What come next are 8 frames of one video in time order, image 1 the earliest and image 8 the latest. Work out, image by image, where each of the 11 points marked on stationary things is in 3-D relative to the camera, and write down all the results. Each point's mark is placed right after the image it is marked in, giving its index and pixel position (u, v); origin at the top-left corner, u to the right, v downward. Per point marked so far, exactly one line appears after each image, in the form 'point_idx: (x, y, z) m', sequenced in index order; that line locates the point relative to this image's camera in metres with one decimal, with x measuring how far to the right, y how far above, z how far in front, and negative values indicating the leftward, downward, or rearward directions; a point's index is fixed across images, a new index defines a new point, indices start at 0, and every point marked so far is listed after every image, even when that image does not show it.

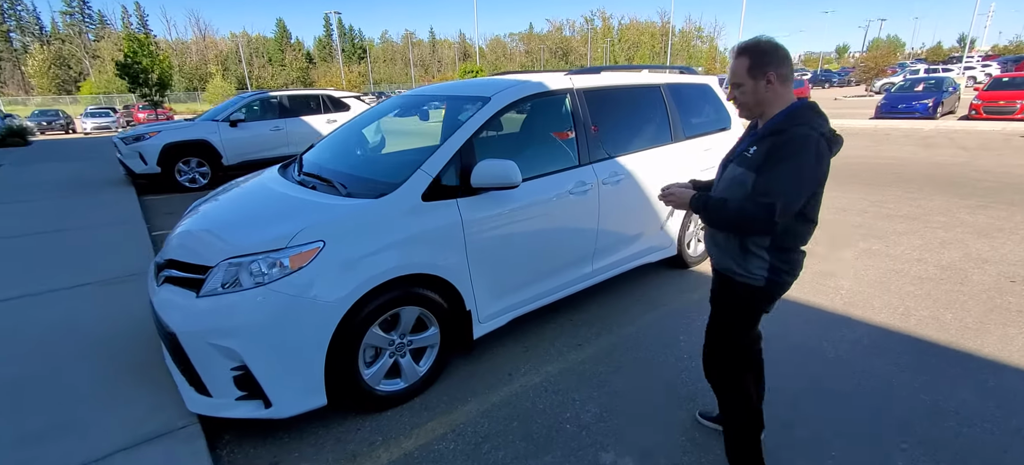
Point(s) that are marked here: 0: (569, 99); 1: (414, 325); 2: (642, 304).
0: (+0.4, +0.9, +3.2) m
1: (-0.5, -0.5, +2.5) m
2: (+1.0, -0.6, +3.6) m
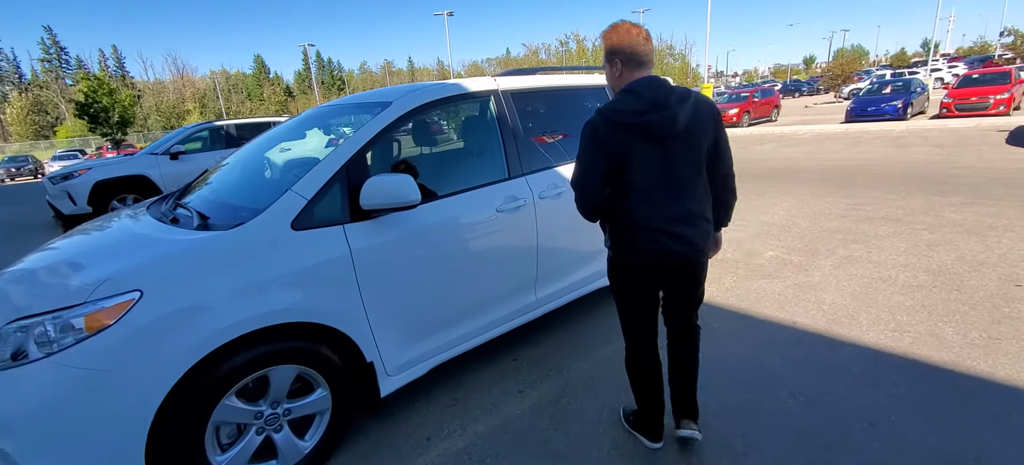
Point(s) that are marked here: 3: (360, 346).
0: (-0.1, +0.8, +2.8) m
1: (-0.9, -0.7, +2.0) m
2: (+0.6, -0.7, +3.2) m
3: (-0.7, -0.5, +2.1) m
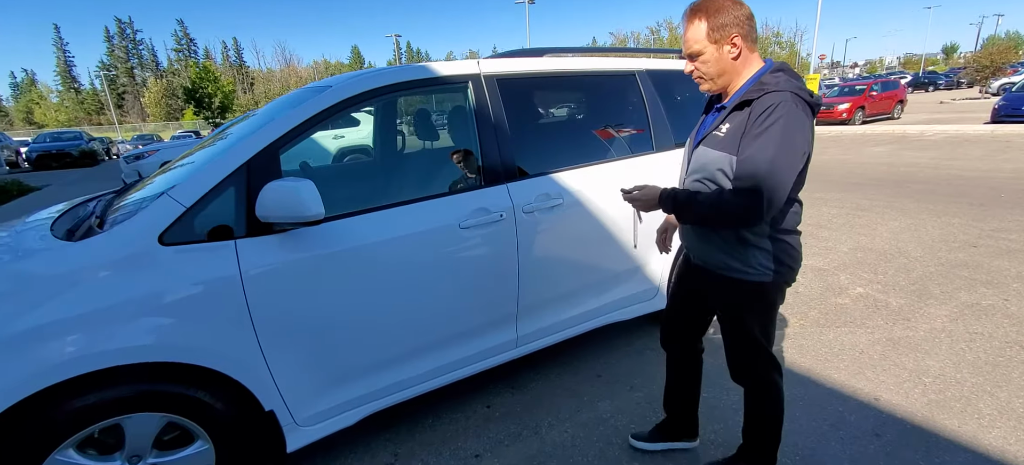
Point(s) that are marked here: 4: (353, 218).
0: (-0.2, +0.7, +2.2) m
1: (-1.2, -0.7, +1.6) m
2: (+0.5, -0.8, +2.5) m
3: (-0.9, -0.6, +1.7) m
4: (-0.6, +0.1, +1.9) m
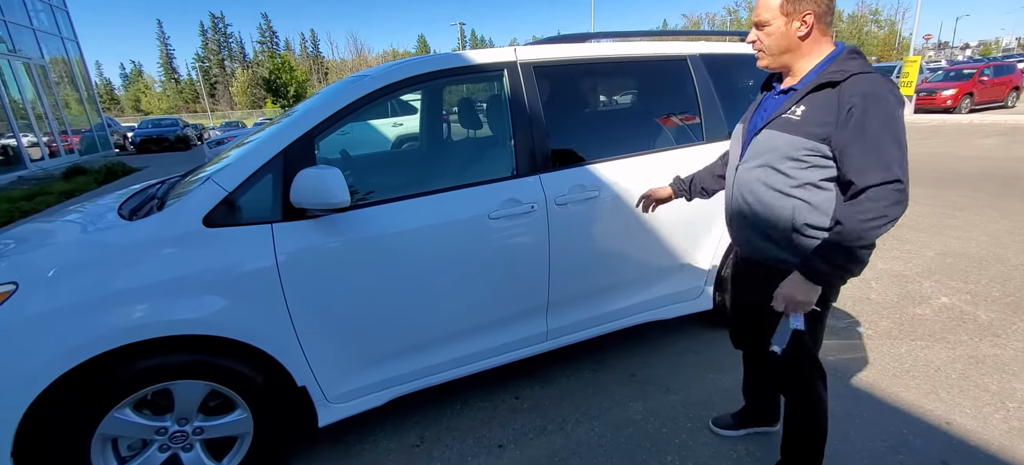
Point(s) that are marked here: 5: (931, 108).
0: (0.0, +0.7, +2.2) m
1: (-1.1, -0.6, +1.8) m
2: (+0.6, -0.8, +2.4) m
3: (-0.9, -0.5, +1.8) m
4: (-0.5, +0.1, +1.9) m
5: (+13.8, +4.1, +15.7) m
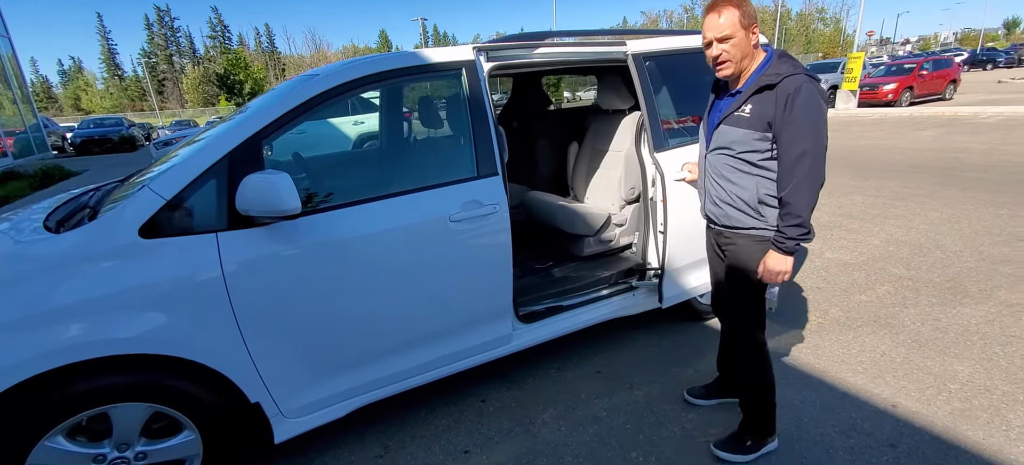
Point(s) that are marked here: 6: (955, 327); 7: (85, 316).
0: (-0.2, +0.7, +2.2) m
1: (-1.3, -0.7, +1.7) m
2: (+0.5, -0.8, +2.4) m
3: (-1.0, -0.5, +1.7) m
4: (-0.7, +0.1, +1.9) m
5: (+12.5, +4.5, +16.5) m
6: (+2.6, -0.6, +2.8) m
7: (-1.3, -0.3, +1.5) m
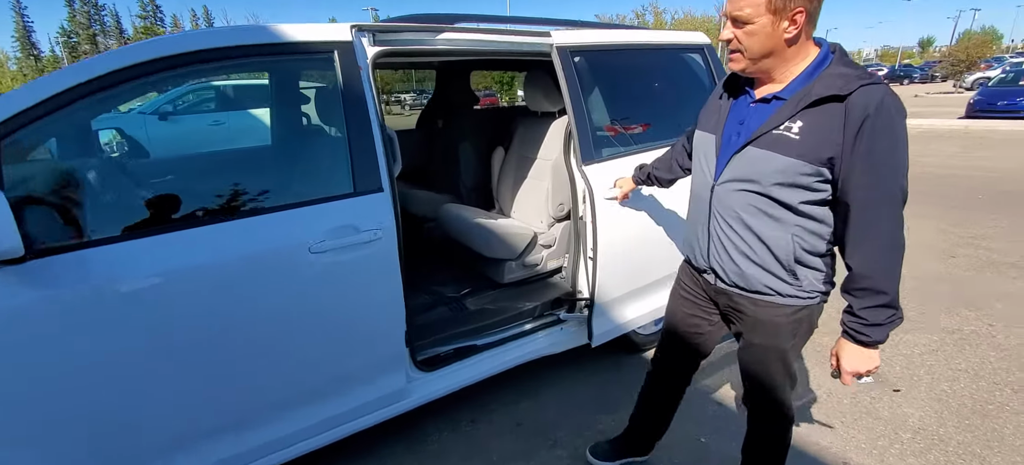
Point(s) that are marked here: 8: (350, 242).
0: (-0.6, +0.6, +1.7) m
1: (-1.6, -0.8, +1.1) m
2: (0.0, -0.9, +2.0) m
3: (-1.4, -0.7, +1.2) m
4: (-1.0, 0.0, +1.3) m
5: (+10.8, +4.4, +17.2) m
6: (+2.2, -0.7, +2.6) m
7: (-1.7, -0.4, +0.9) m
8: (-0.5, 0.0, +1.6) m
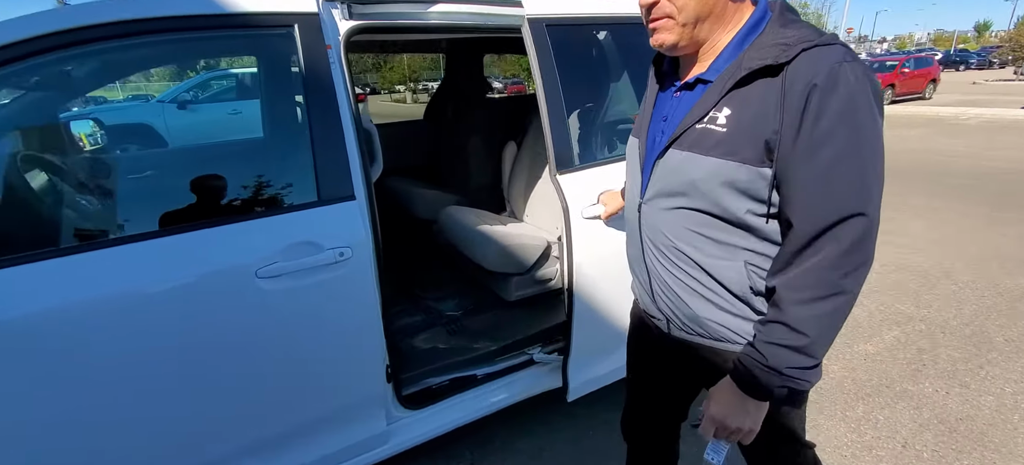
0: (-0.6, +0.5, +1.4) m
1: (-1.7, -0.8, +0.9) m
2: (0.0, -0.9, +1.7) m
3: (-1.4, -0.7, +0.9) m
4: (-1.1, -0.1, +1.1) m
5: (+11.7, +4.5, +16.1) m
6: (+2.2, -0.8, +2.2) m
7: (-1.7, -0.4, +0.7) m
8: (-0.5, -0.1, +1.3) m
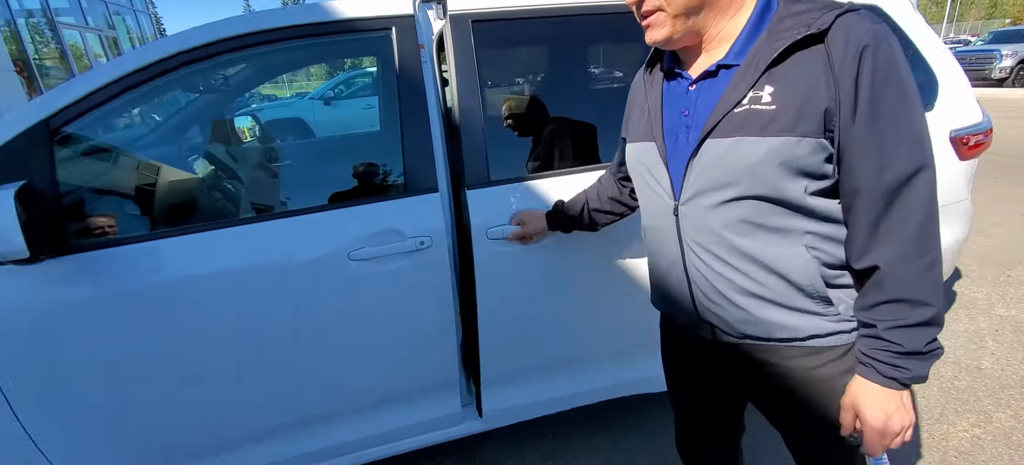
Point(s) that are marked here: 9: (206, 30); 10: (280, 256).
0: (-0.3, +0.6, +1.5) m
1: (-1.6, -0.7, +1.3) m
2: (+0.3, -0.9, +1.7) m
3: (-1.3, -0.6, +1.3) m
4: (-0.9, 0.0, +1.3) m
5: (+15.3, +4.0, +12.8) m
6: (+2.5, -0.9, +1.6) m
7: (-1.6, -0.3, +1.1) m
8: (-0.3, 0.0, +1.4) m
9: (-0.9, +0.5, +1.3) m
10: (-0.6, -0.1, +1.3) m
